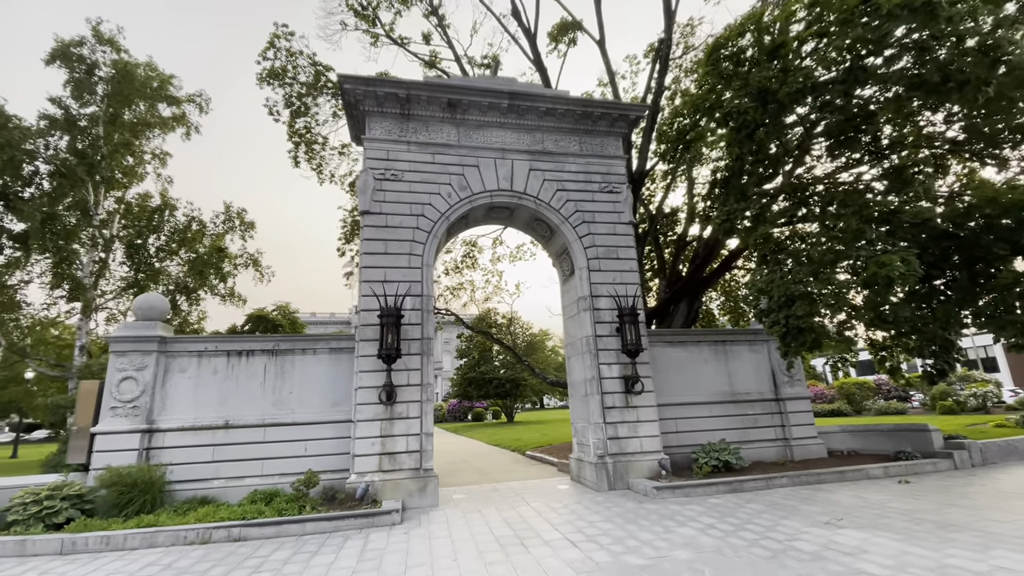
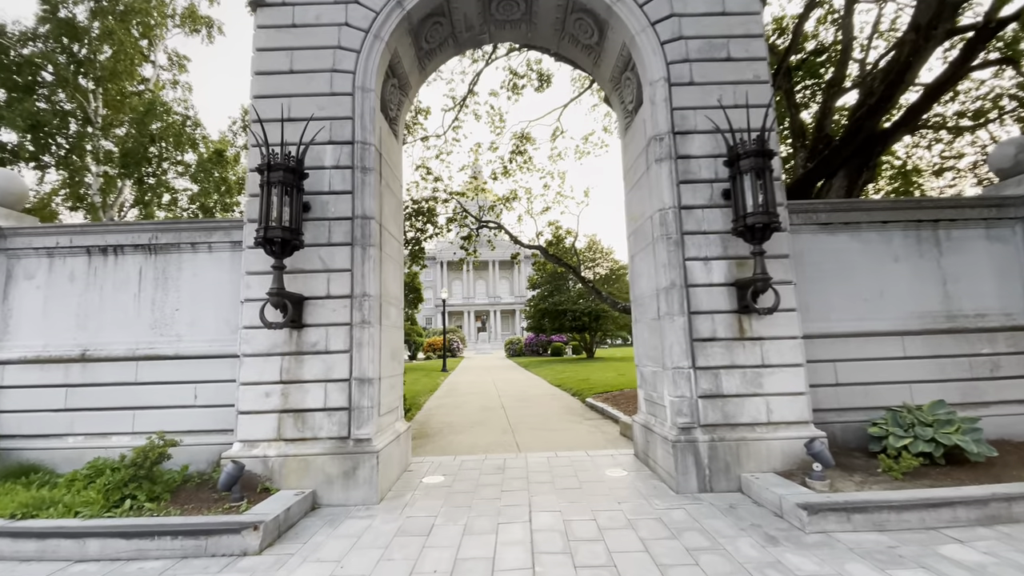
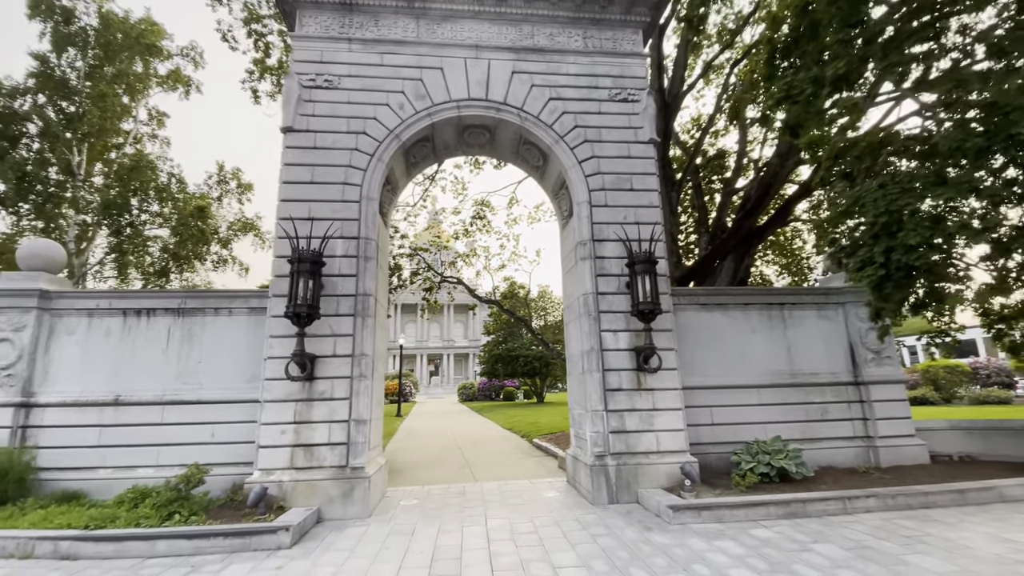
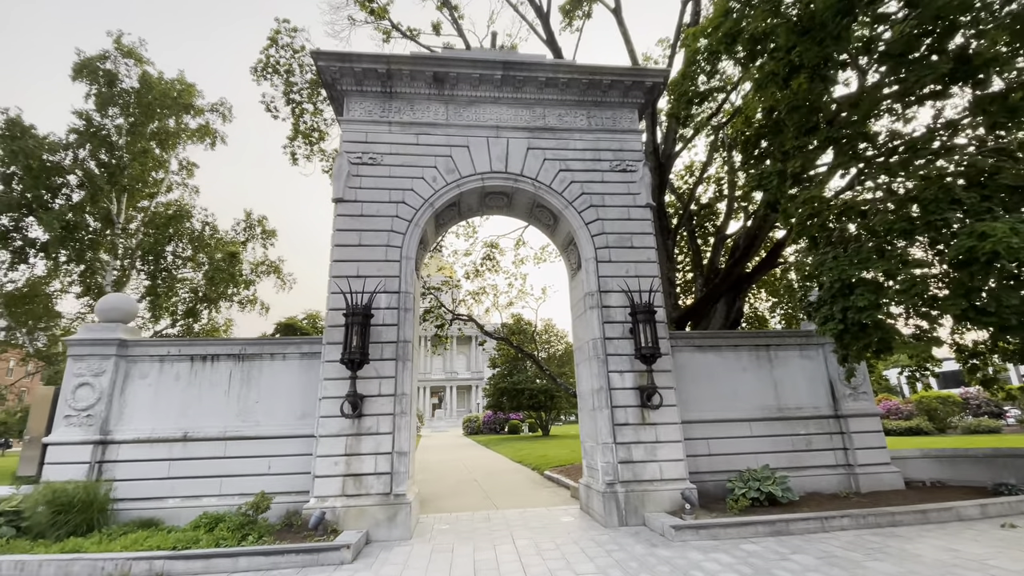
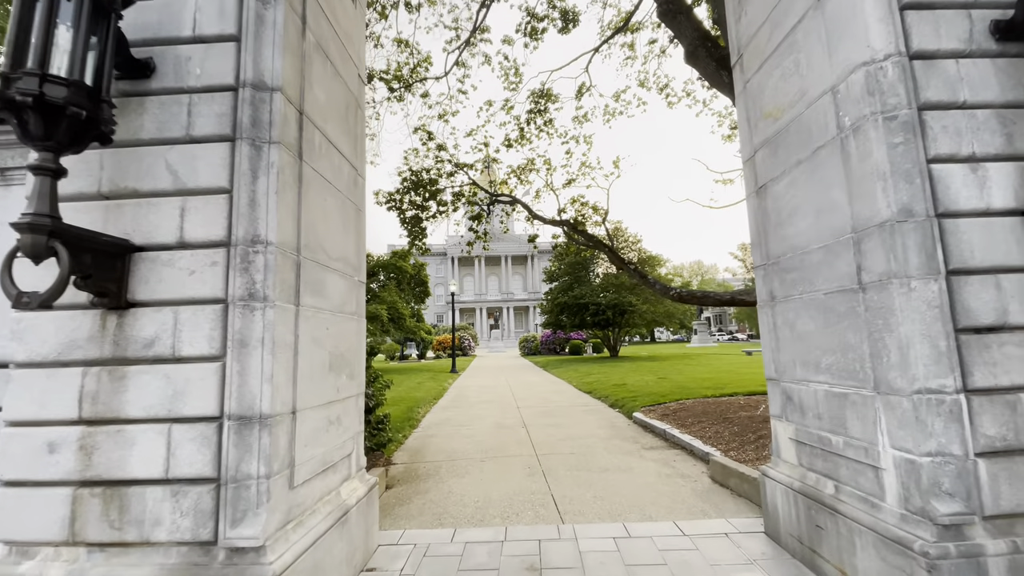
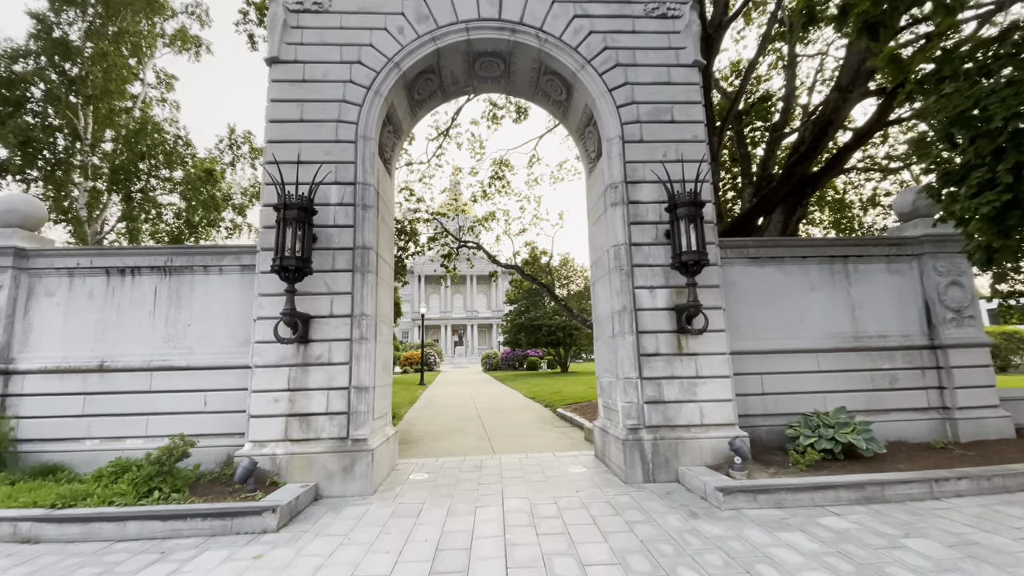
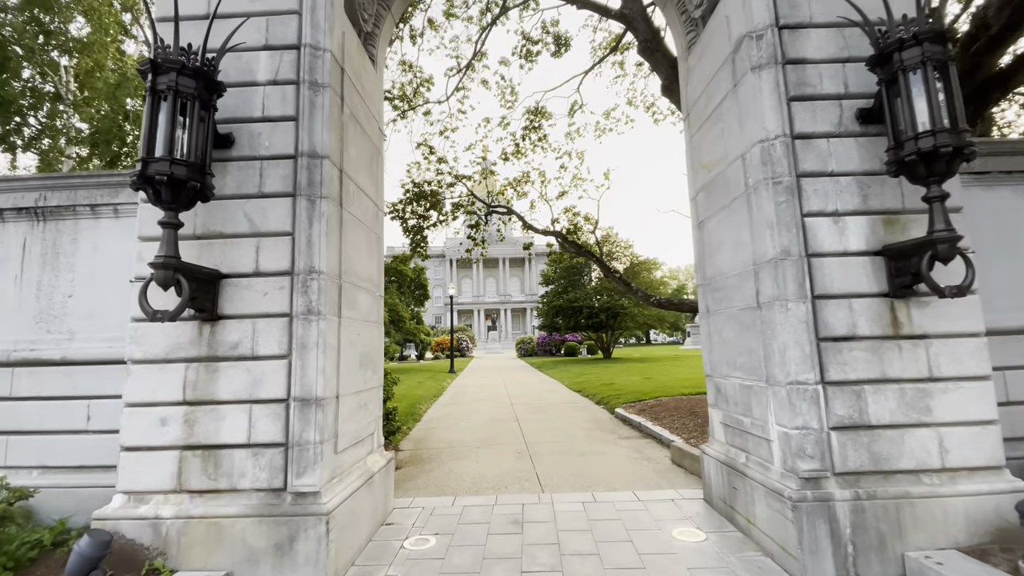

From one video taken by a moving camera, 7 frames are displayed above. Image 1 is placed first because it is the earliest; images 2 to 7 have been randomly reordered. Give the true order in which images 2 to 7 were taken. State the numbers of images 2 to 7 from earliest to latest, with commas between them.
4, 3, 6, 2, 7, 5
